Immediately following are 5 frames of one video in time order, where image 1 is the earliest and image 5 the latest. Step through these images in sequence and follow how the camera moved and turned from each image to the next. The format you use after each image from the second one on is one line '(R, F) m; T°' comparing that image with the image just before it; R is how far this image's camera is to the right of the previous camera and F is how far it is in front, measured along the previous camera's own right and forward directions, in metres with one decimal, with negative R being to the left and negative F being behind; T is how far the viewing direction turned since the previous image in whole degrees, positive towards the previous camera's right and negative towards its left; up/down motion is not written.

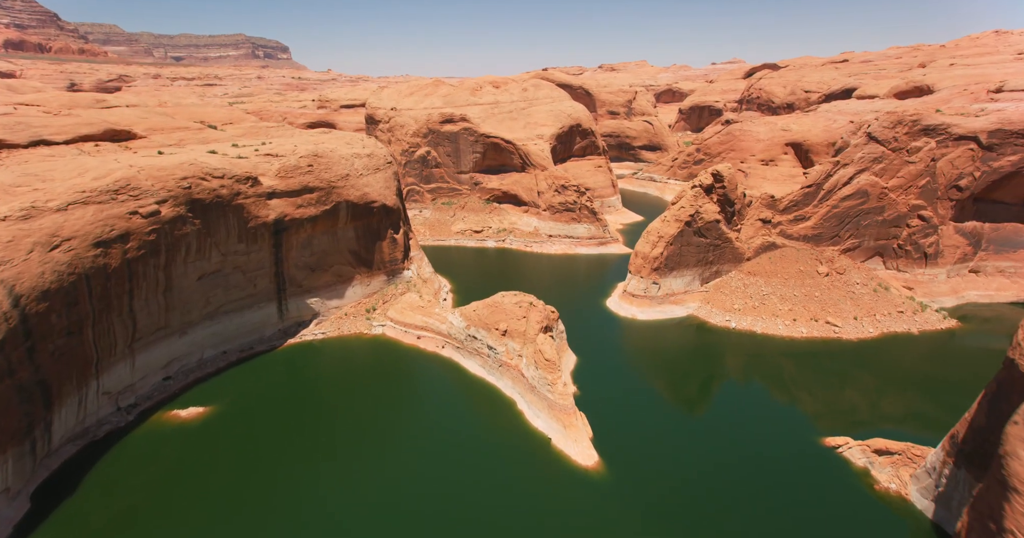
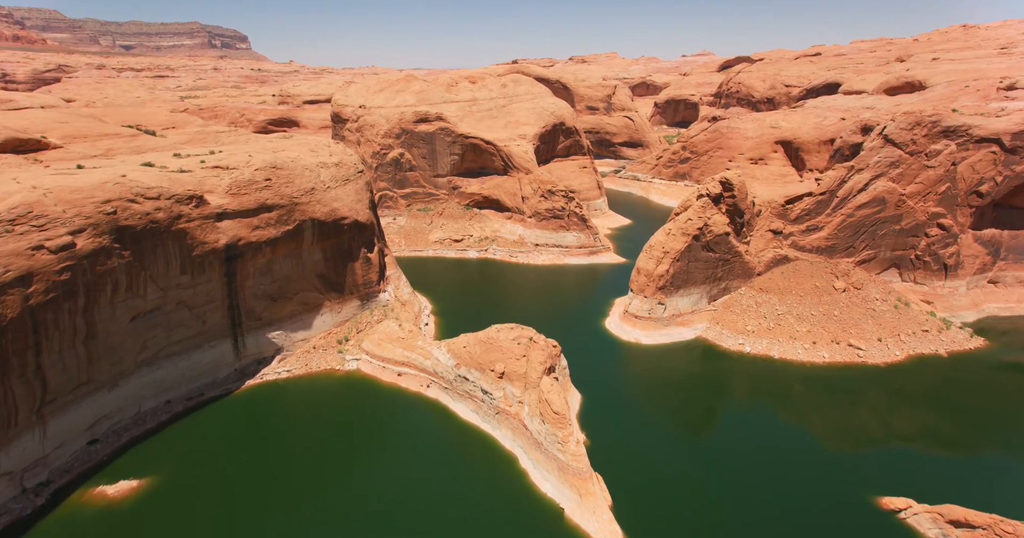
(-0.9, +3.2) m; +3°
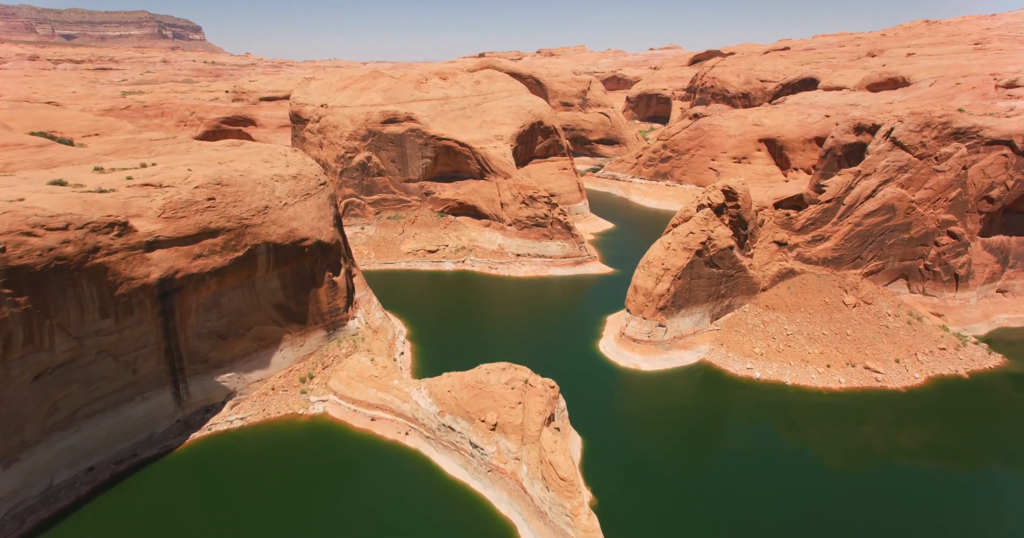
(-0.6, +2.8) m; +3°
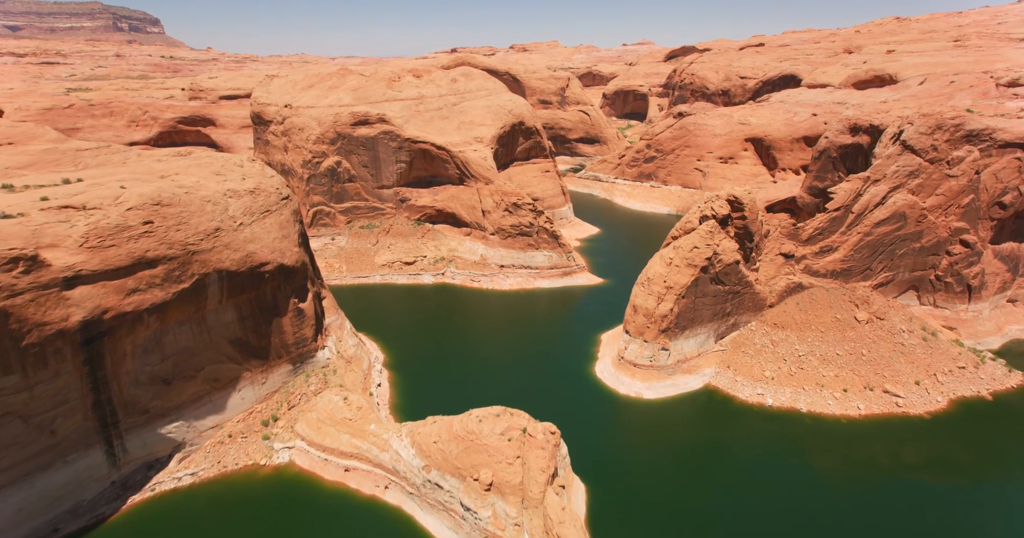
(-0.5, +2.4) m; +3°
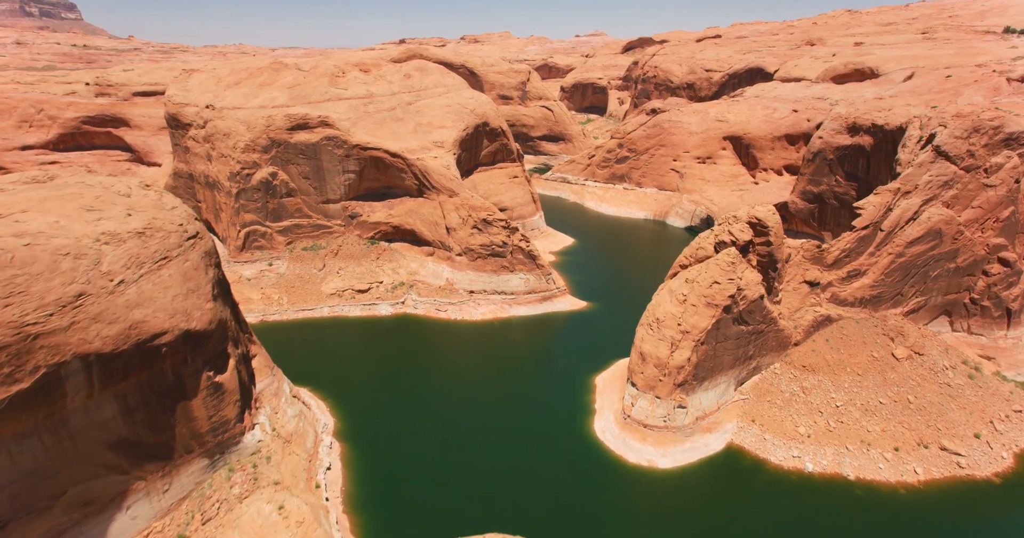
(-0.7, +4.5) m; +4°
